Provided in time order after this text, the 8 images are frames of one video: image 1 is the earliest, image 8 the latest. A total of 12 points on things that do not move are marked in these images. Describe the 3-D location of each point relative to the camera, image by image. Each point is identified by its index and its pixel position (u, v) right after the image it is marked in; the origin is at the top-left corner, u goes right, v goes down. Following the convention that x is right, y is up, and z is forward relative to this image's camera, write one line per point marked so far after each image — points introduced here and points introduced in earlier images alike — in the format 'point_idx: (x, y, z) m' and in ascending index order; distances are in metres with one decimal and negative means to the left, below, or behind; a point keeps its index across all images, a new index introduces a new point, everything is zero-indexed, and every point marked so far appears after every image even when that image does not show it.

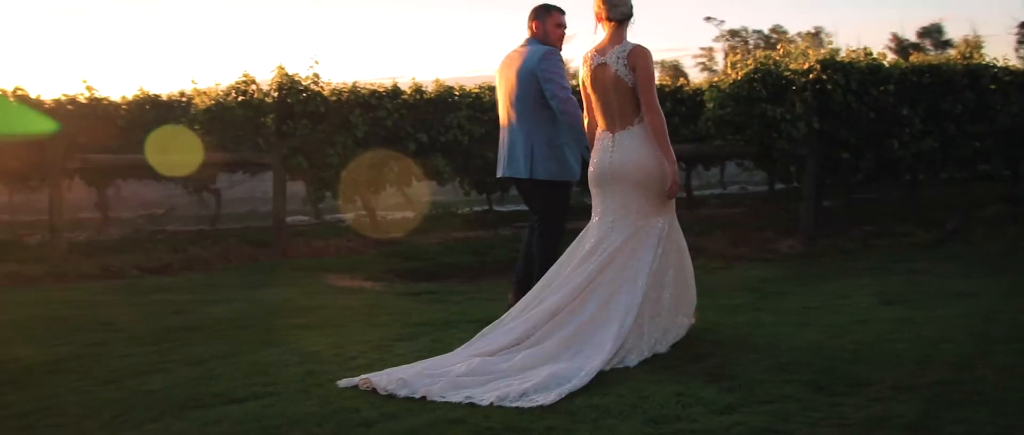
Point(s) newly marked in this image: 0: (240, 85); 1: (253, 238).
0: (-4.0, +1.8, +12.1) m
1: (-3.8, -0.3, +12.3) m
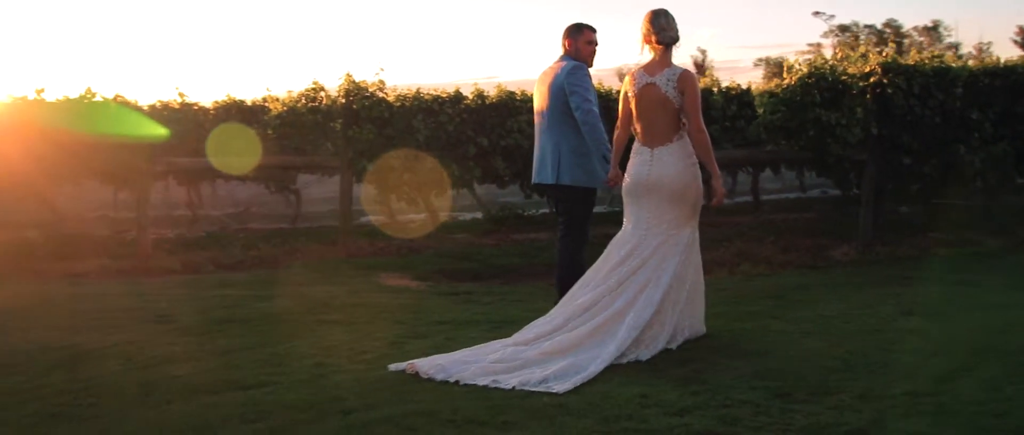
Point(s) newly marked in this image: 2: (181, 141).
0: (-3.1, +1.8, +12.8) m
1: (-2.9, -0.3, +12.9) m
2: (-5.4, +1.3, +14.6) m
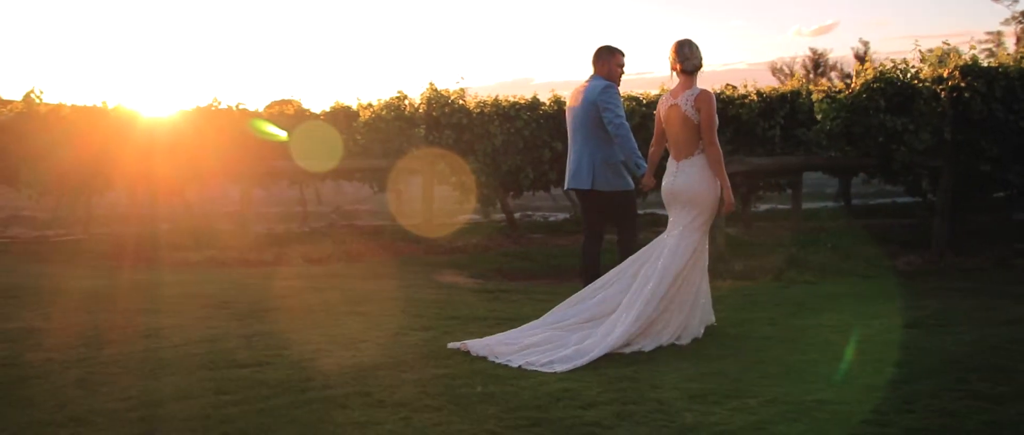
0: (-1.9, +1.9, +13.6) m
1: (-1.7, -0.3, +13.8) m
2: (-3.9, +1.4, +15.8) m
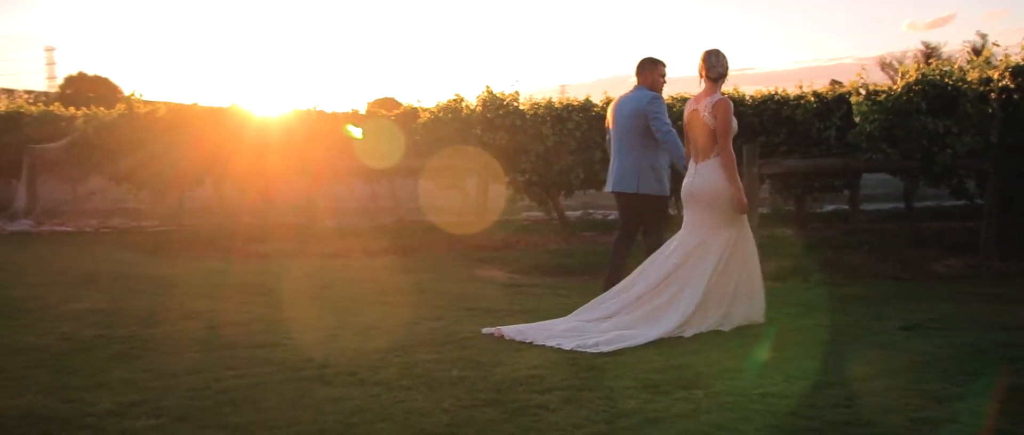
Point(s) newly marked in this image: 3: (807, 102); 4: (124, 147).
0: (-1.0, +1.9, +14.2) m
1: (-0.8, -0.2, +14.3) m
2: (-2.7, +1.5, +16.6) m
3: (+4.8, +1.9, +13.7) m
4: (-7.9, +1.4, +17.0) m
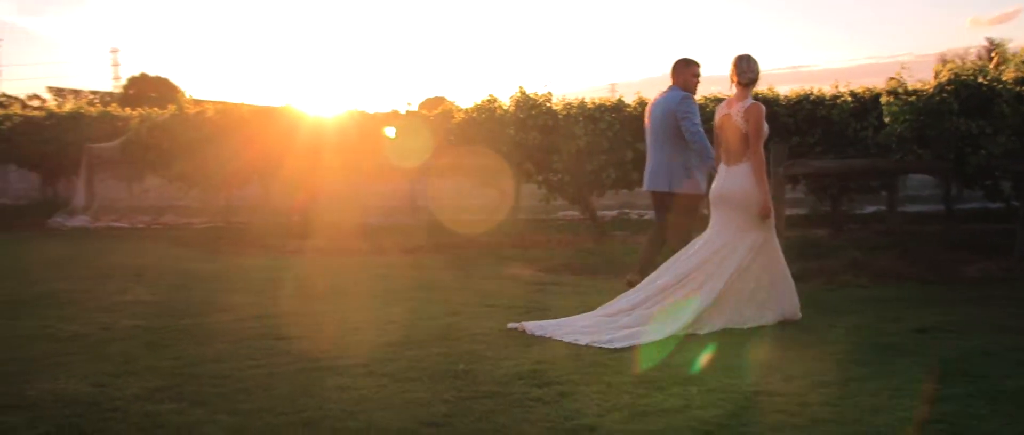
0: (-0.4, +1.9, +14.4) m
1: (-0.2, -0.2, +14.5) m
2: (-2.0, +1.5, +16.9) m
3: (+5.4, +1.9, +13.5) m
4: (-7.1, +1.5, +17.6) m
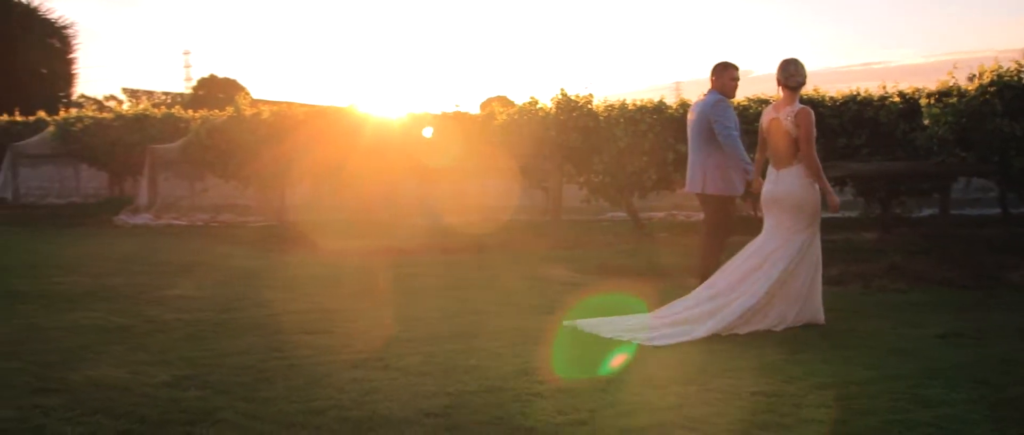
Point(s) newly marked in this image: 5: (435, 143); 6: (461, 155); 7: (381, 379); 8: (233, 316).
0: (+0.3, +1.9, +14.6) m
1: (+0.5, -0.2, +14.7) m
2: (-1.1, +1.5, +17.2) m
3: (+6.0, +1.8, +13.3) m
4: (-6.2, +1.5, +18.3) m
5: (-1.4, +1.6, +17.5) m
6: (-0.8, +1.3, +17.2) m
7: (-0.7, -0.9, +4.8) m
8: (-2.3, -0.8, +6.9) m
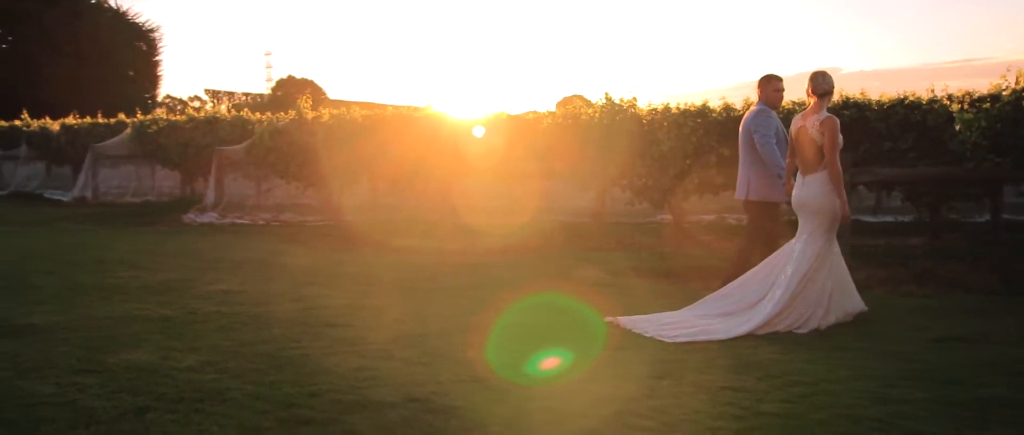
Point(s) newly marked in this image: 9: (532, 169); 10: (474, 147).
0: (+1.1, +1.9, +14.9) m
1: (+1.3, -0.3, +15.0) m
2: (-0.1, +1.5, +17.6) m
3: (+6.7, +1.8, +13.2) m
4: (-5.0, +1.6, +19.1) m
5: (-0.4, +1.5, +17.9) m
6: (+0.2, +1.3, +17.5) m
7: (-0.8, -0.9, +5.2) m
8: (-2.2, -0.8, +7.5) m
9: (+0.3, +1.0, +17.4) m
10: (-0.8, +1.6, +18.2) m
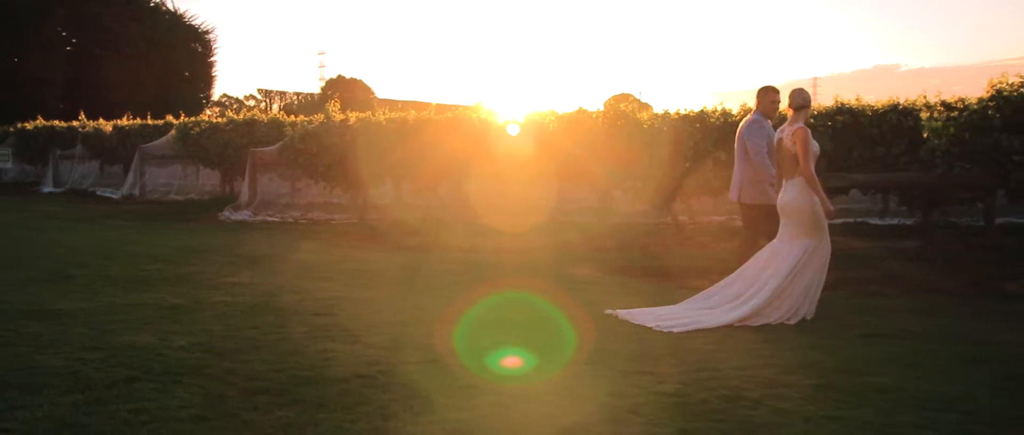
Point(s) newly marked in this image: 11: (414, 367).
0: (+1.3, +1.9, +15.6) m
1: (+1.5, -0.3, +15.6) m
2: (+0.3, +1.5, +18.3) m
3: (+6.8, +1.7, +13.5) m
4: (-4.6, +1.6, +20.1) m
5: (0.0, +1.5, +18.6) m
6: (+0.5, +1.3, +18.2) m
7: (-1.2, -1.0, +6.0) m
8: (-2.4, -0.8, +8.3) m
9: (+0.7, +1.0, +18.1) m
10: (-0.5, +1.6, +18.9) m
11: (-0.6, -1.0, +5.6) m
